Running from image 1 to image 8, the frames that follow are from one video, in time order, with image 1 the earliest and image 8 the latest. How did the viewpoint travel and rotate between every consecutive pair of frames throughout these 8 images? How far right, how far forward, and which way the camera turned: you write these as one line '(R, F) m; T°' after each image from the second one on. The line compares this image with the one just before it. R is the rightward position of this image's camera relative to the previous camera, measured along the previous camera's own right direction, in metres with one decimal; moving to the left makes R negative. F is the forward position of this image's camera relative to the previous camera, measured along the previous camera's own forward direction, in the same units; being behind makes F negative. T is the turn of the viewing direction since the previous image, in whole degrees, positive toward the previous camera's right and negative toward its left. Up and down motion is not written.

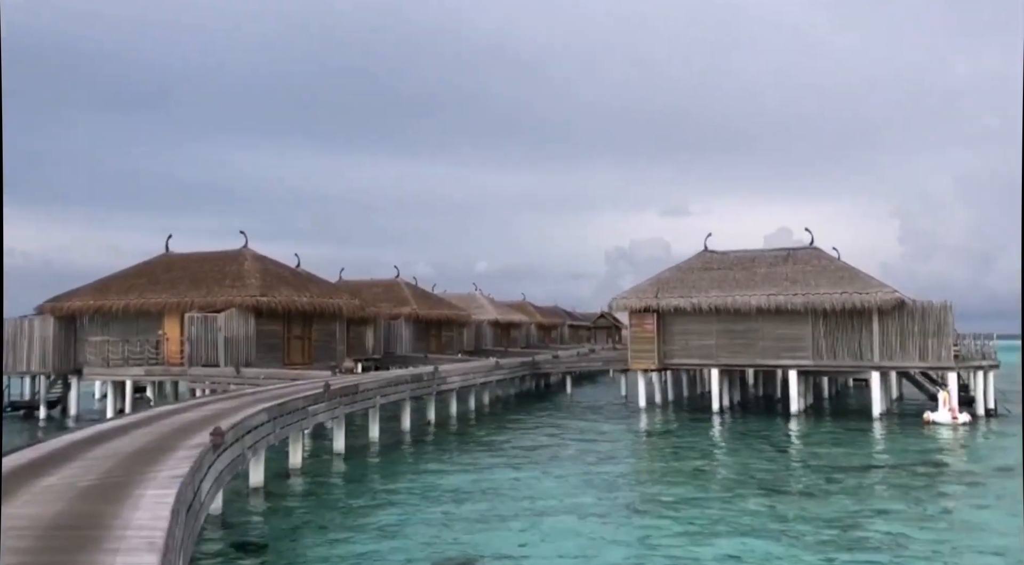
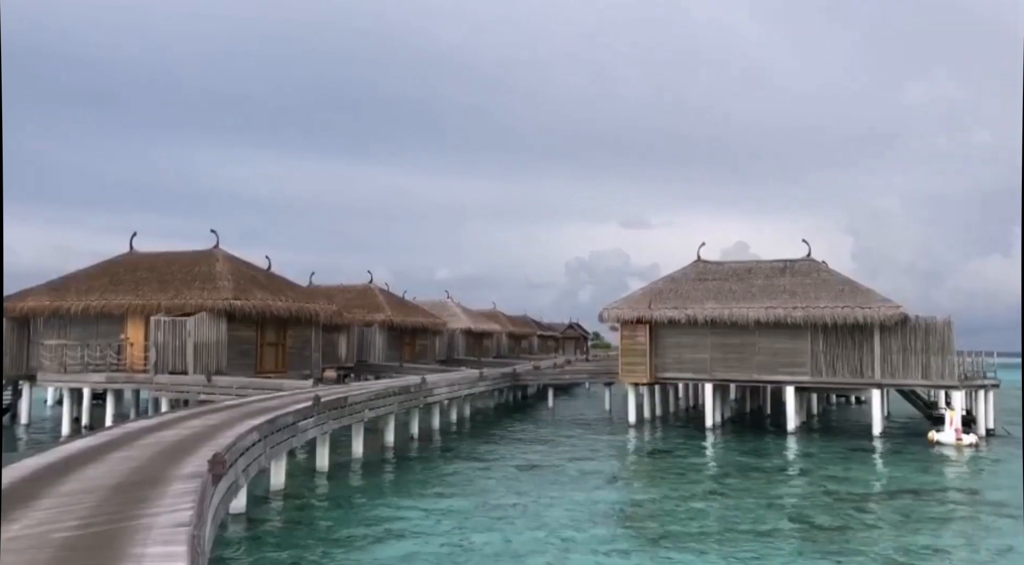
(-0.7, +1.1) m; +3°
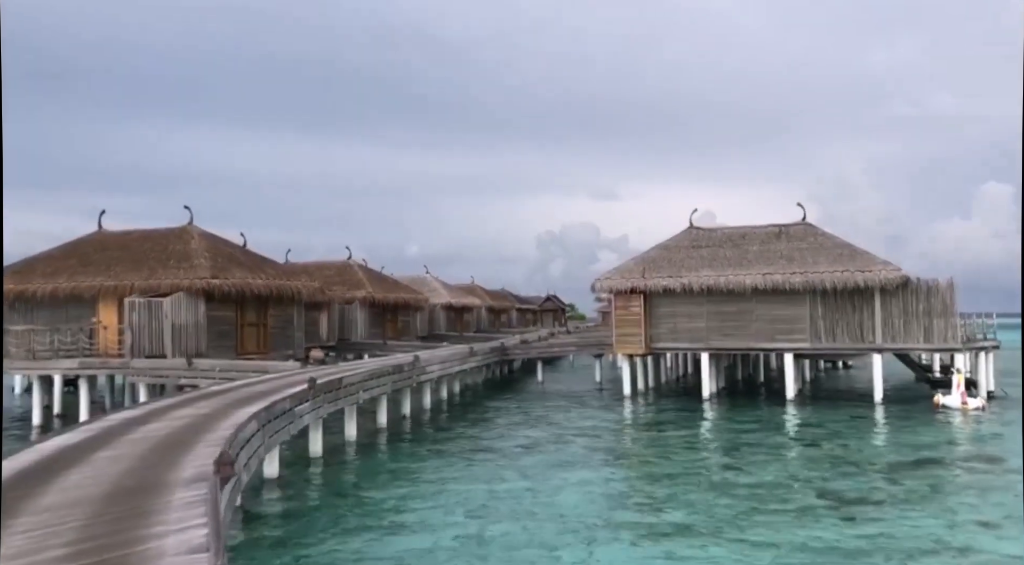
(-0.5, +0.8) m; +2°
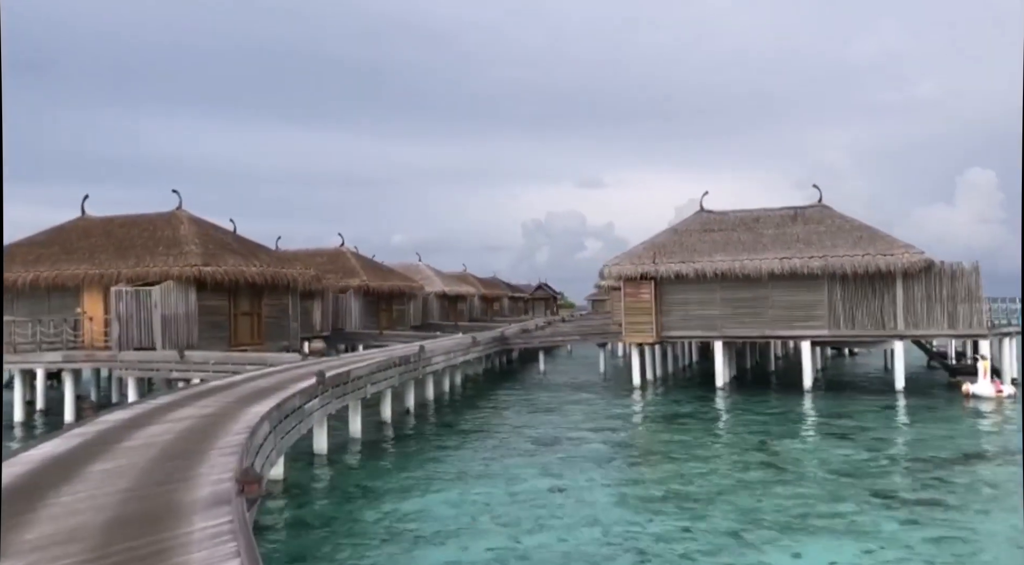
(-0.5, +0.9) m; +1°
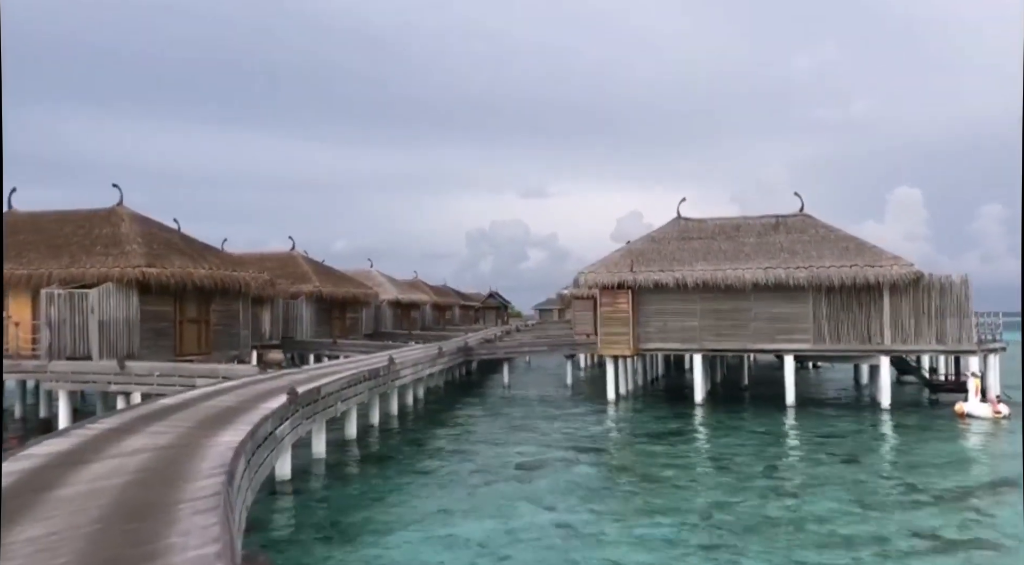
(-0.6, +1.2) m; +4°
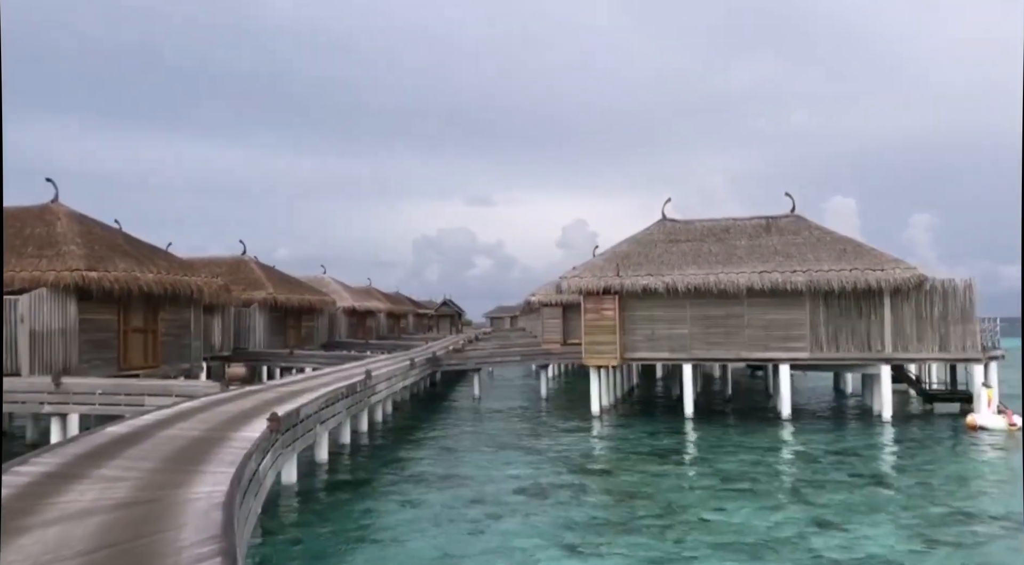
(-0.7, +1.4) m; +4°
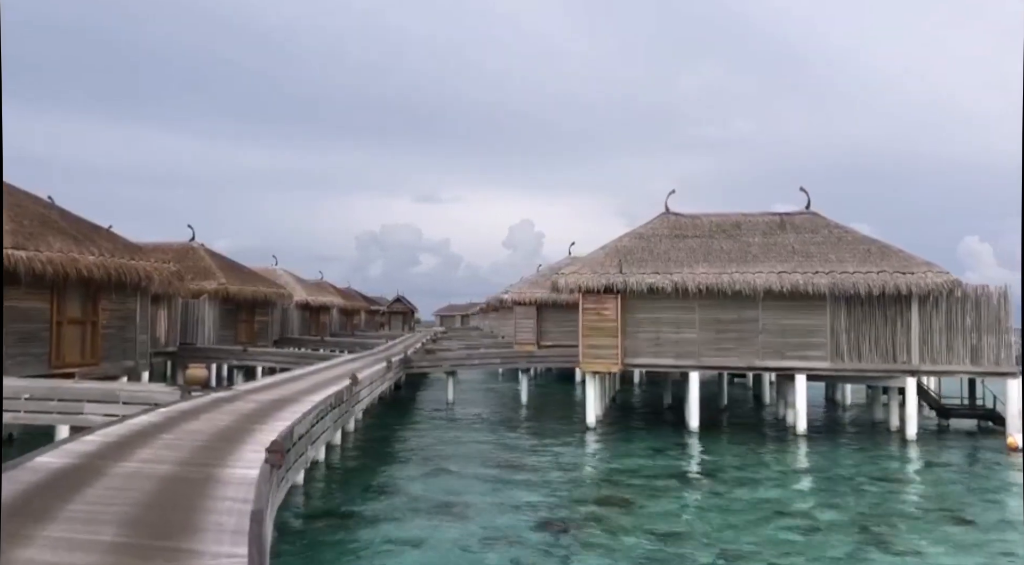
(-0.9, +1.9) m; +4°
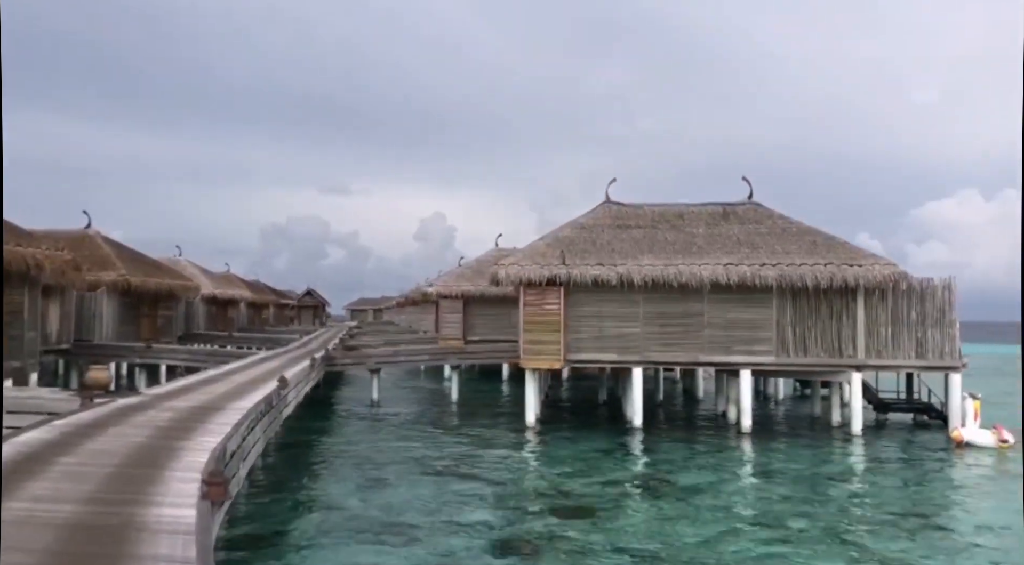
(-0.5, +1.1) m; +6°
